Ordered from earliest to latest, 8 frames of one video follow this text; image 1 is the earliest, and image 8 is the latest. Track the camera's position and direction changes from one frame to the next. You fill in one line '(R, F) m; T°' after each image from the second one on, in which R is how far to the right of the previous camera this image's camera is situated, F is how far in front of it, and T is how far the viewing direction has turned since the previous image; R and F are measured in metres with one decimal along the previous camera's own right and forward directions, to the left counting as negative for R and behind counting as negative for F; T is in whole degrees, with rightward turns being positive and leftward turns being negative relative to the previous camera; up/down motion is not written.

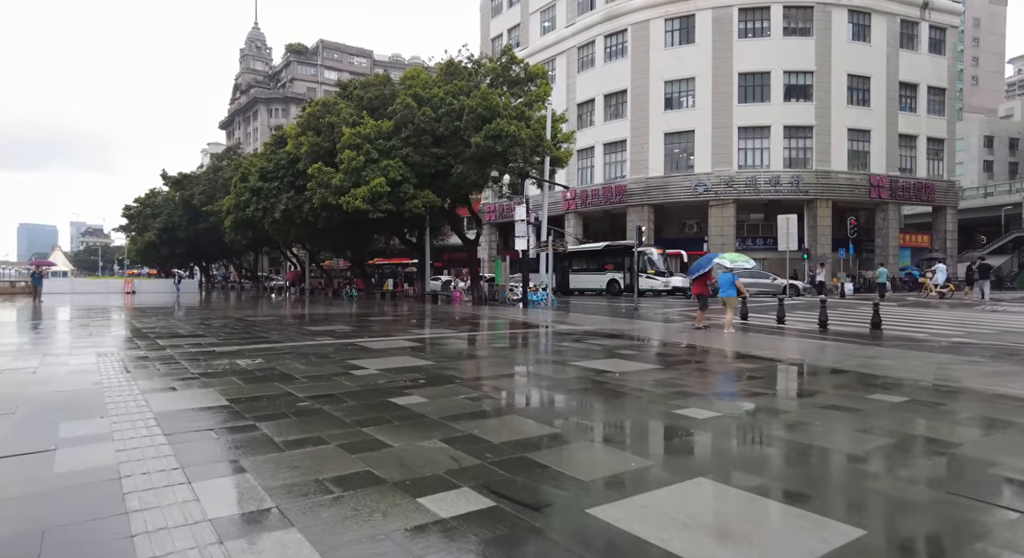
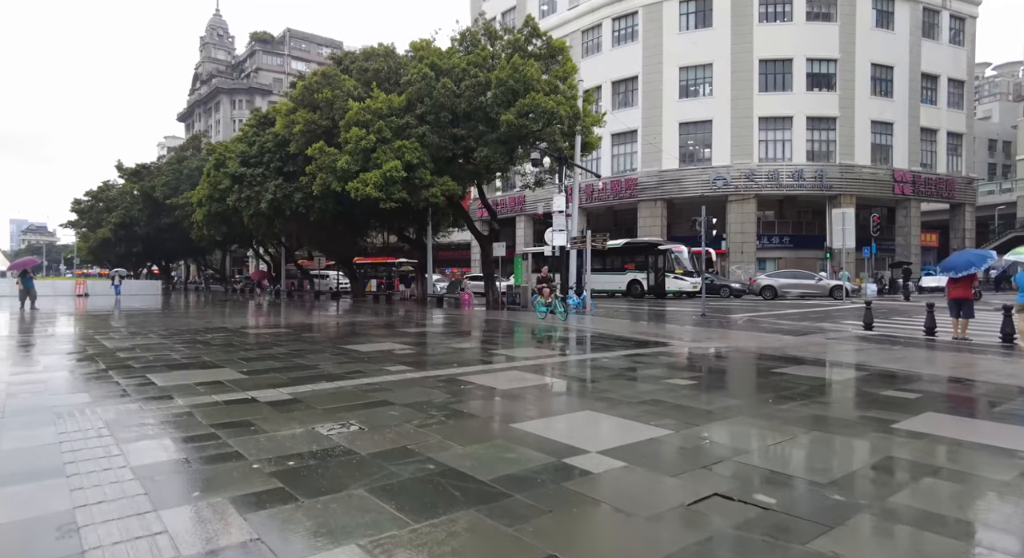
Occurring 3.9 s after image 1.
(-2.6, +3.9) m; +3°
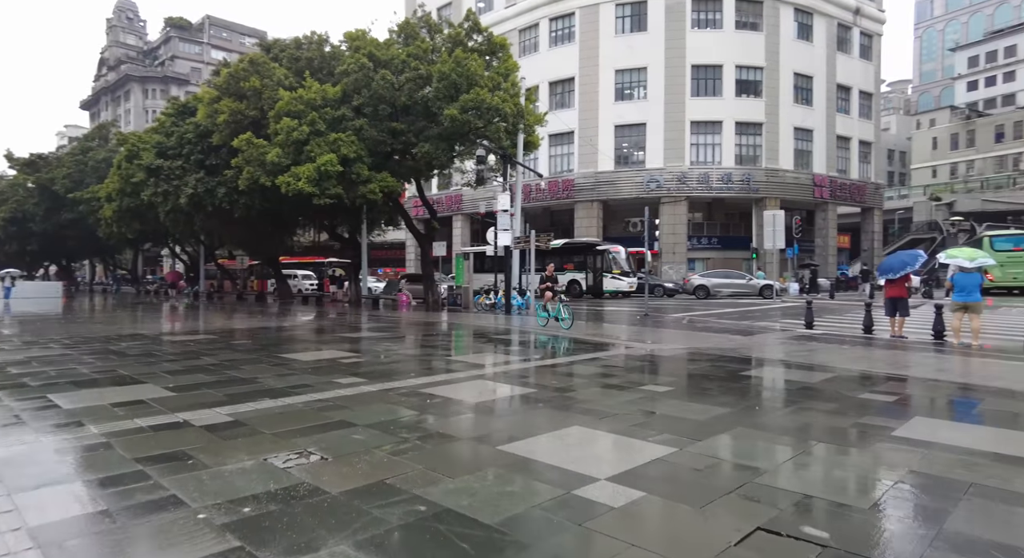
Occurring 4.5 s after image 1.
(-0.4, +0.7) m; +6°
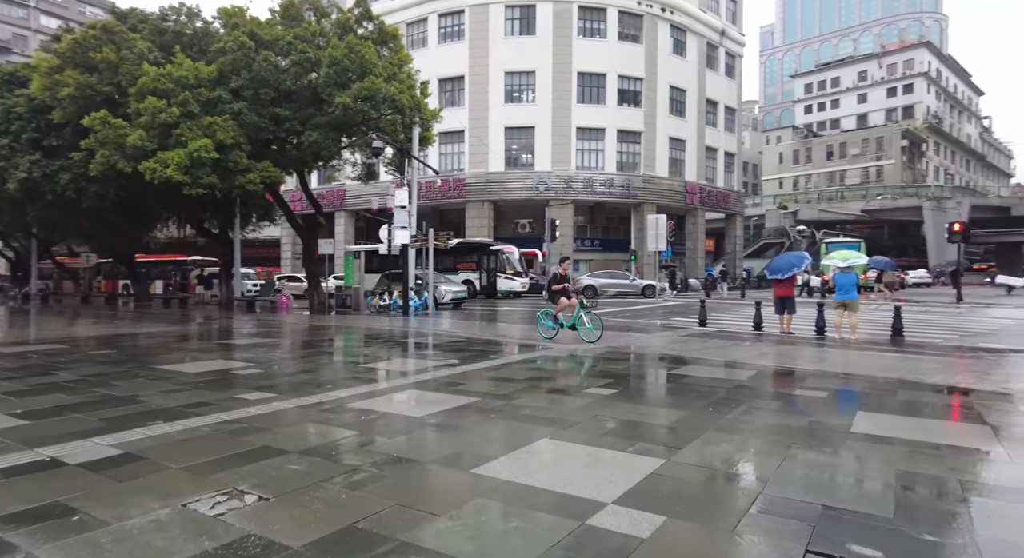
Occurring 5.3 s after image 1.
(-0.6, +0.8) m; +11°
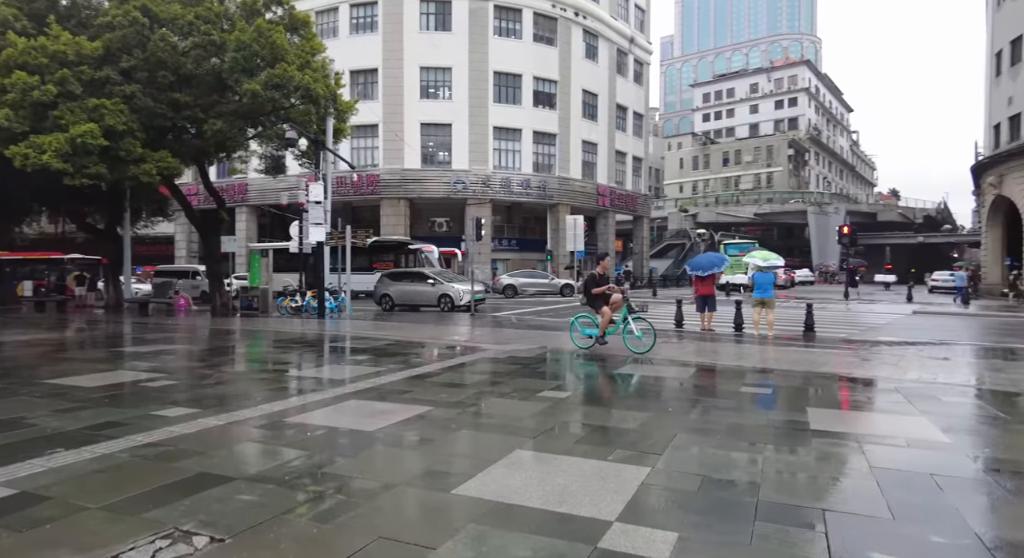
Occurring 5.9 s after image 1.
(-0.4, +0.5) m; +8°
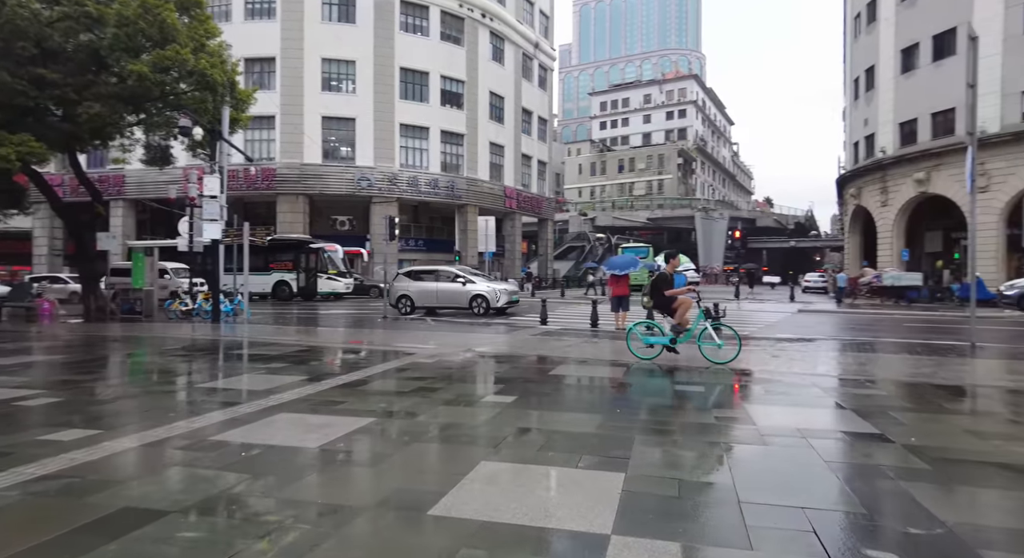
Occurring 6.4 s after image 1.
(-0.4, +0.4) m; +9°
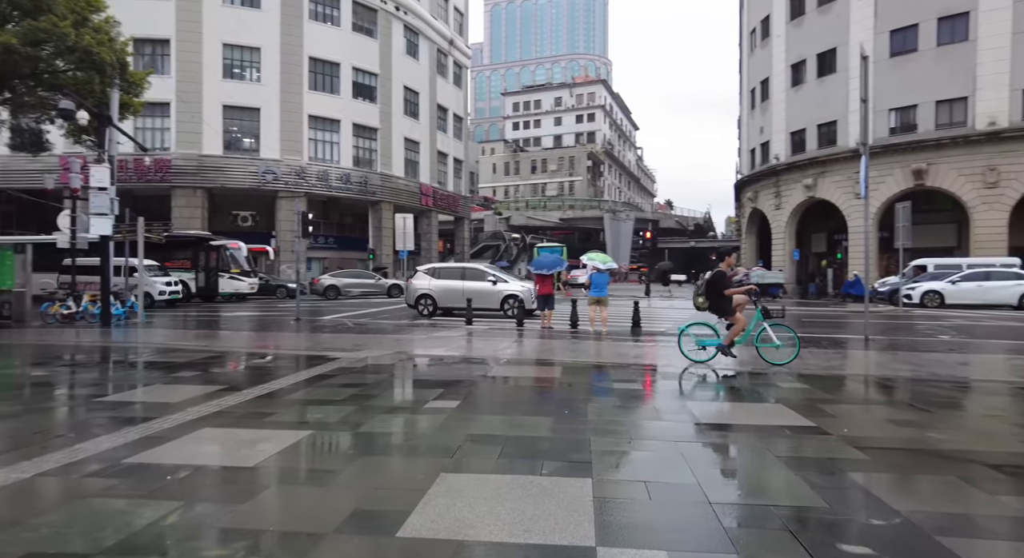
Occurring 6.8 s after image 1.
(-0.3, +0.3) m; +8°
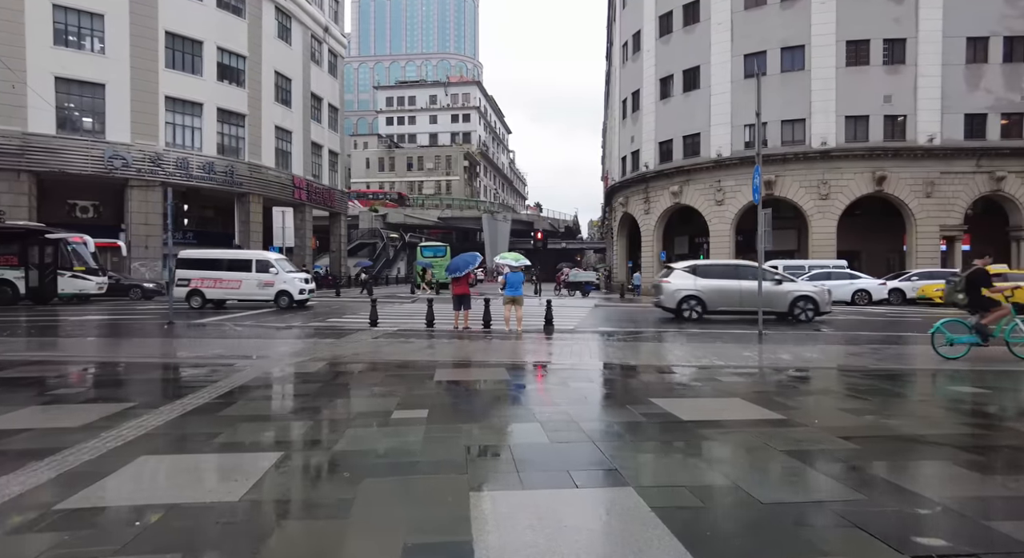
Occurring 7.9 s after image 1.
(-0.9, +0.6) m; +12°
